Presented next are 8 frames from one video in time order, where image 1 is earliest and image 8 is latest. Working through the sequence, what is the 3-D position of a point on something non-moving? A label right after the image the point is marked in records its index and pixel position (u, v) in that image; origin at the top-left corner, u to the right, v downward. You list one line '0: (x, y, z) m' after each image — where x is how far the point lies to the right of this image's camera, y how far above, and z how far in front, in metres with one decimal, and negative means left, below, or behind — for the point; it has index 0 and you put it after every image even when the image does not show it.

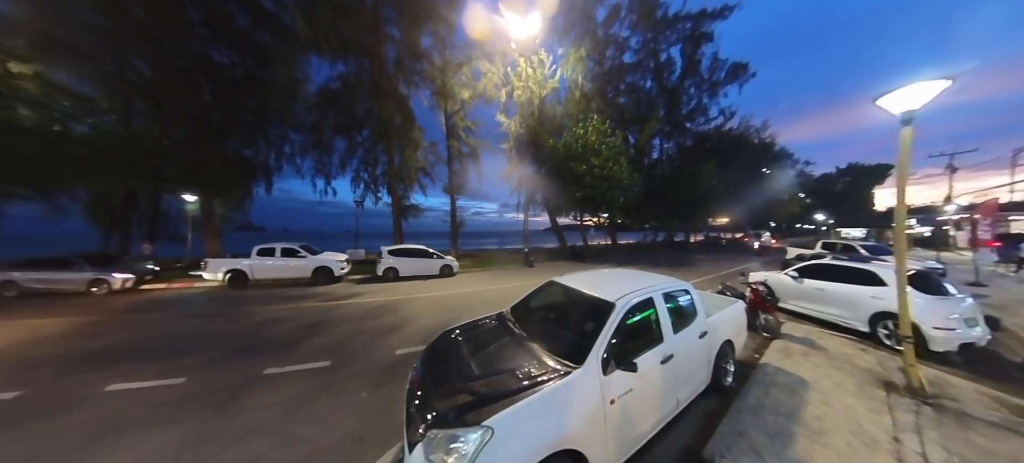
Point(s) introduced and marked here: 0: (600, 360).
0: (+0.5, -0.7, +1.3) m
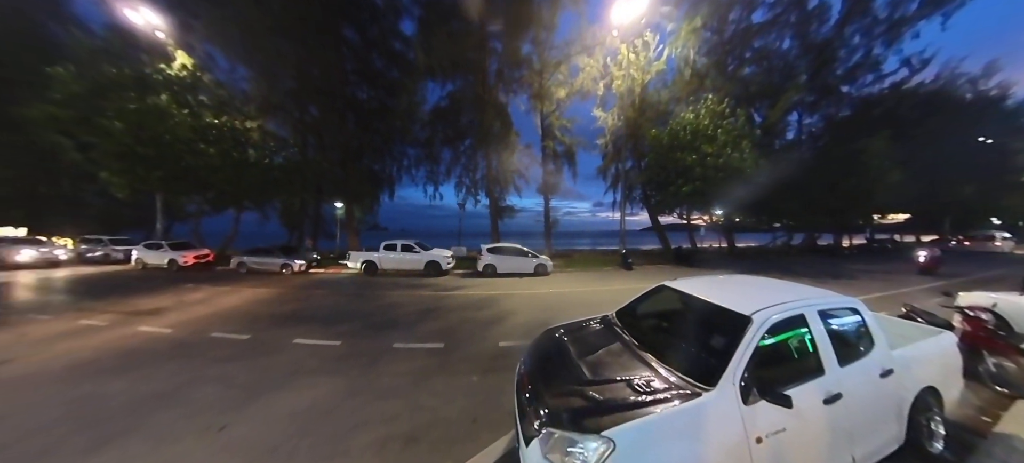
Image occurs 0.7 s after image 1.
0: (+1.0, -0.7, +1.1) m
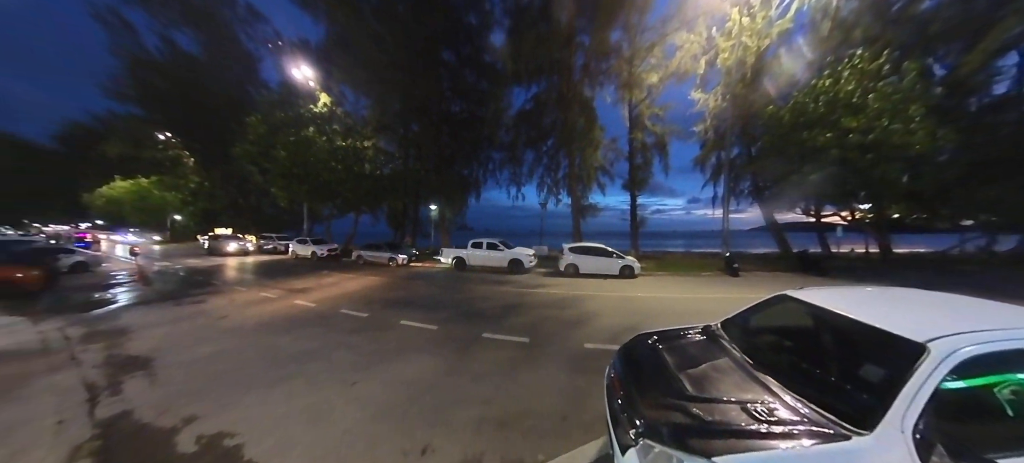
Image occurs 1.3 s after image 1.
0: (+1.4, -0.7, +0.8) m
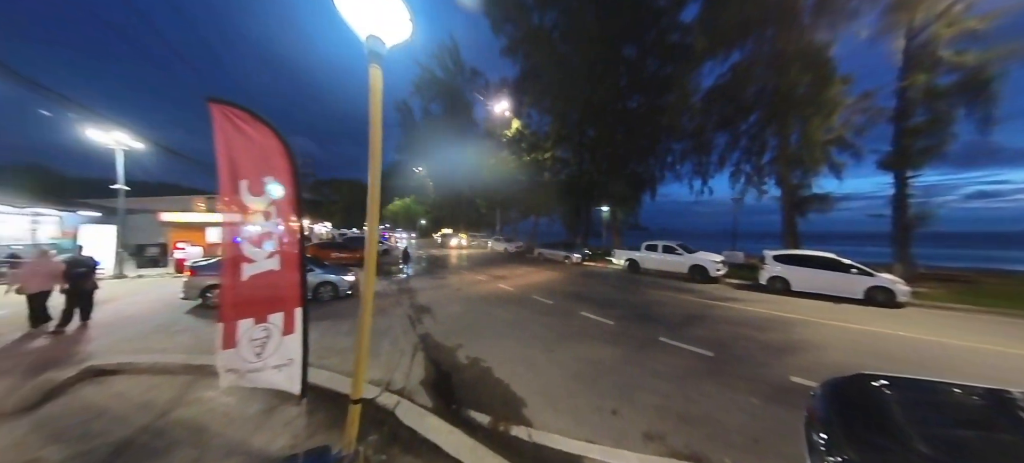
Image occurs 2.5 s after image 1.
0: (+2.0, -0.9, +0.3) m
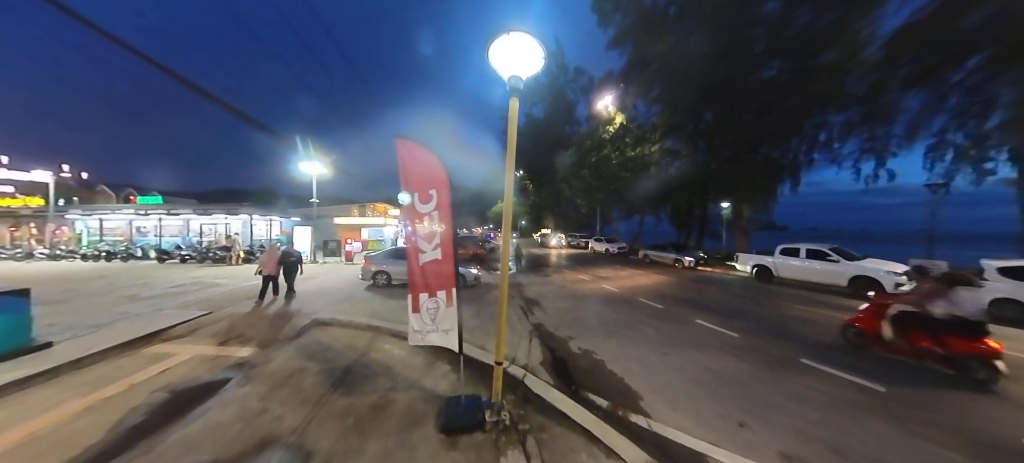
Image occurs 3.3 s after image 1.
0: (+2.5, -1.0, +0.1) m
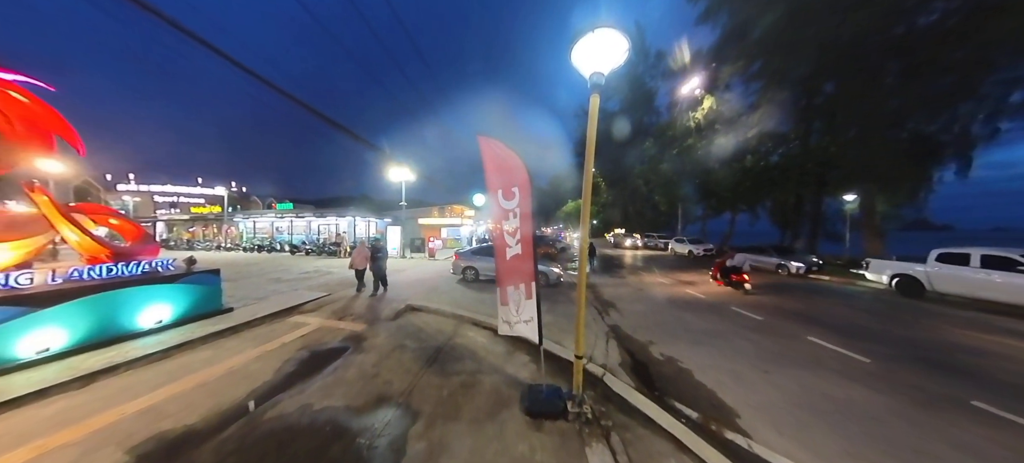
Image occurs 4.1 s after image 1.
0: (+2.9, -1.3, -0.2) m
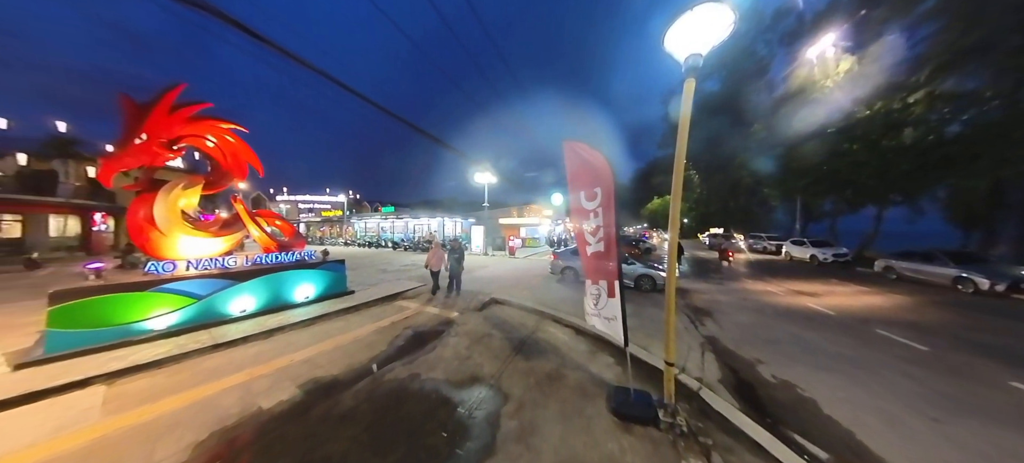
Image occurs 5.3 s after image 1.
0: (+3.2, -1.5, -0.6) m
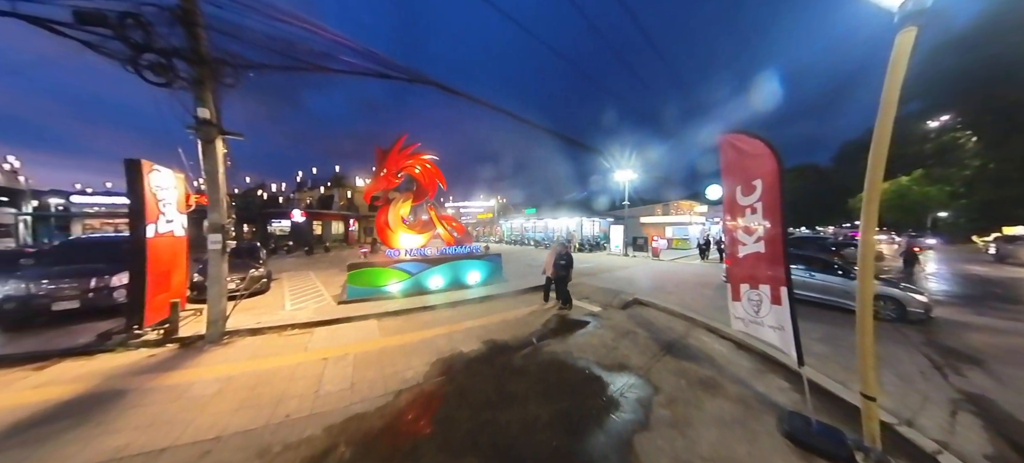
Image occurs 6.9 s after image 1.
0: (+3.6, -2.0, -0.6) m
